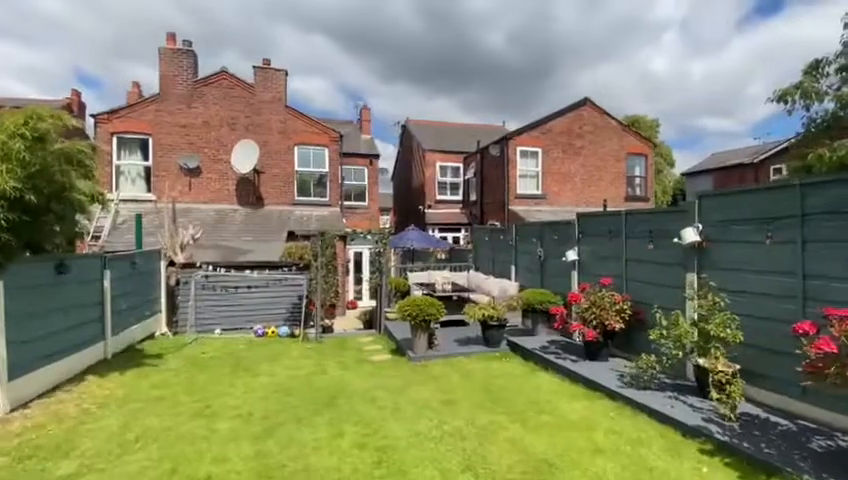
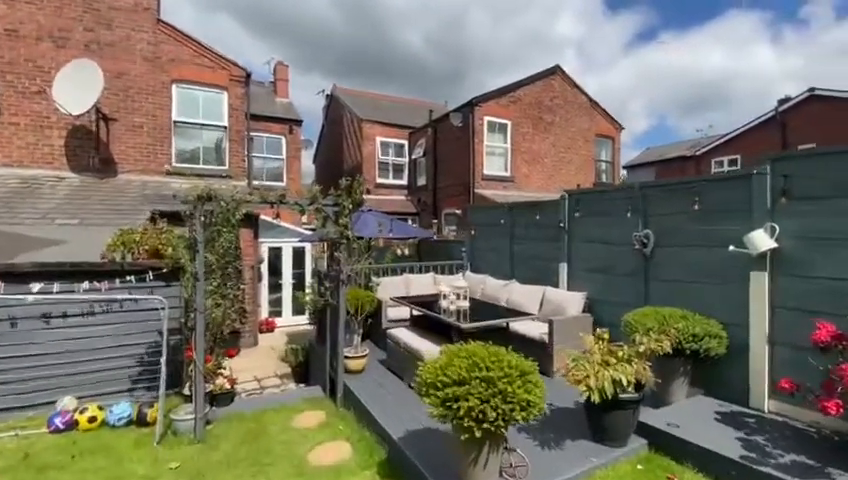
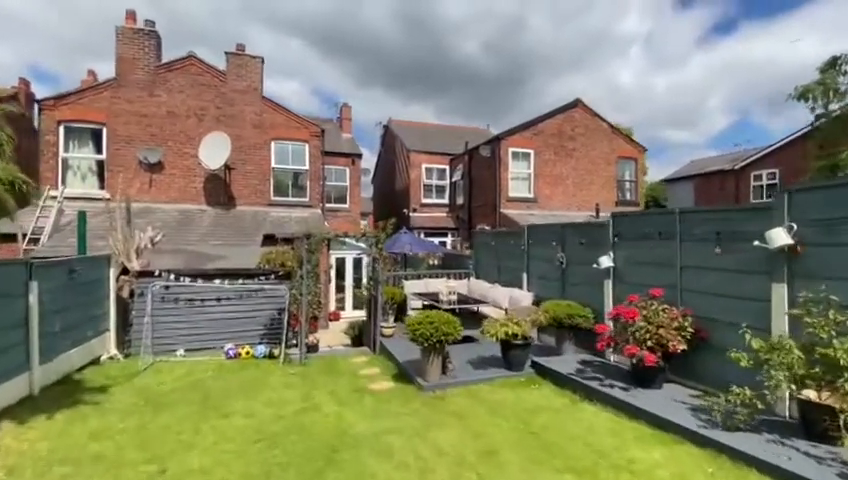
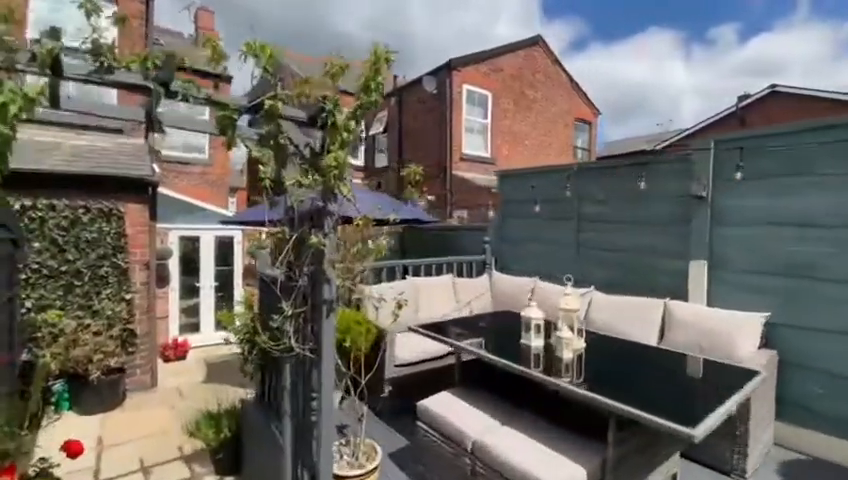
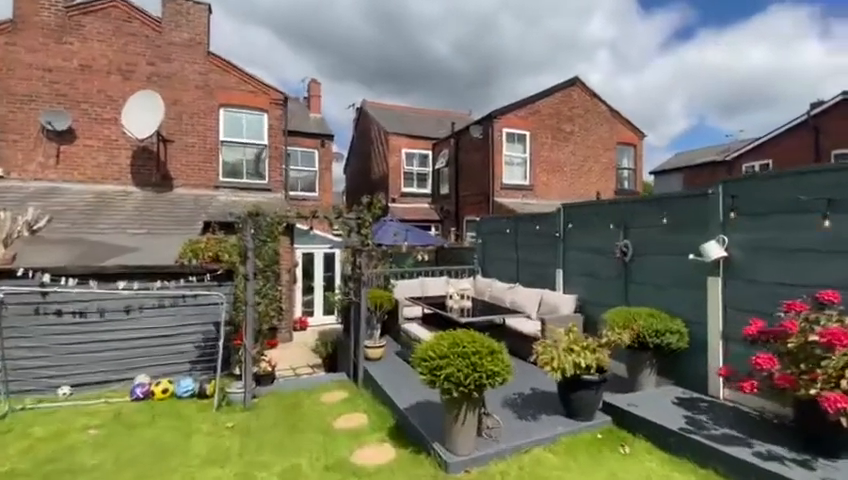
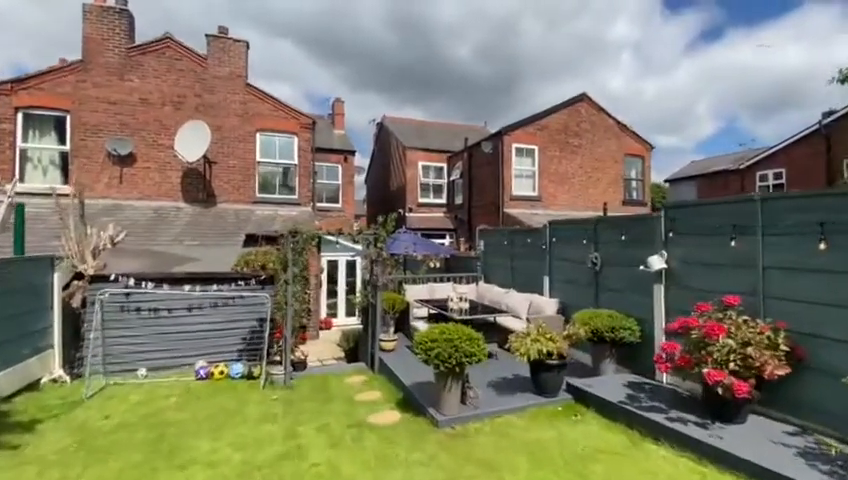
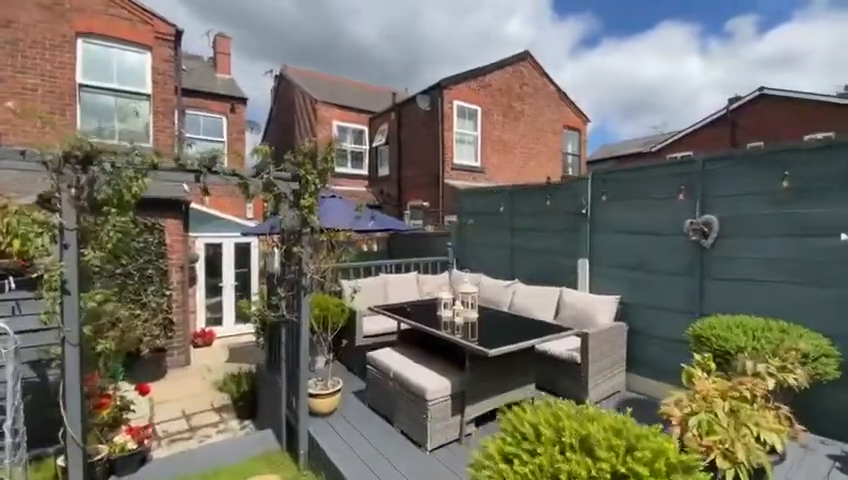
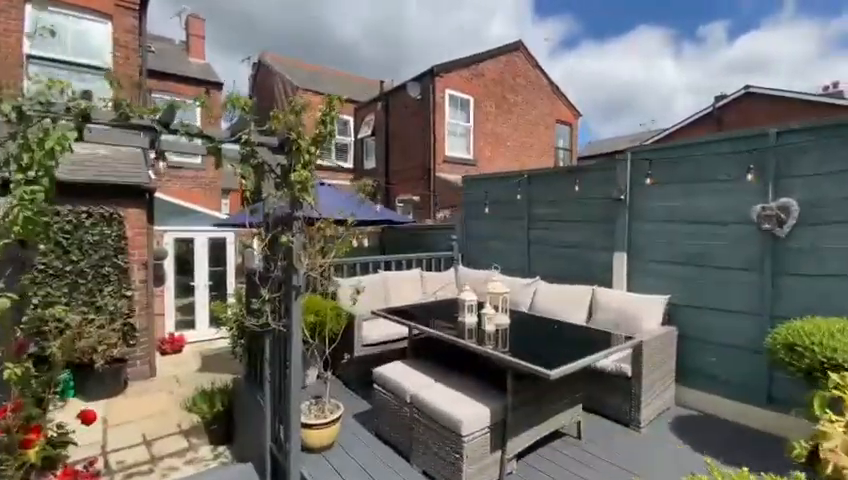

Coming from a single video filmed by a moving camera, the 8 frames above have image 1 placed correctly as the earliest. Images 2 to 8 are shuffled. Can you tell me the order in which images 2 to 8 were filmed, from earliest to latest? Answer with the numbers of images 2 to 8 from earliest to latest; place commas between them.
3, 6, 5, 2, 7, 8, 4
